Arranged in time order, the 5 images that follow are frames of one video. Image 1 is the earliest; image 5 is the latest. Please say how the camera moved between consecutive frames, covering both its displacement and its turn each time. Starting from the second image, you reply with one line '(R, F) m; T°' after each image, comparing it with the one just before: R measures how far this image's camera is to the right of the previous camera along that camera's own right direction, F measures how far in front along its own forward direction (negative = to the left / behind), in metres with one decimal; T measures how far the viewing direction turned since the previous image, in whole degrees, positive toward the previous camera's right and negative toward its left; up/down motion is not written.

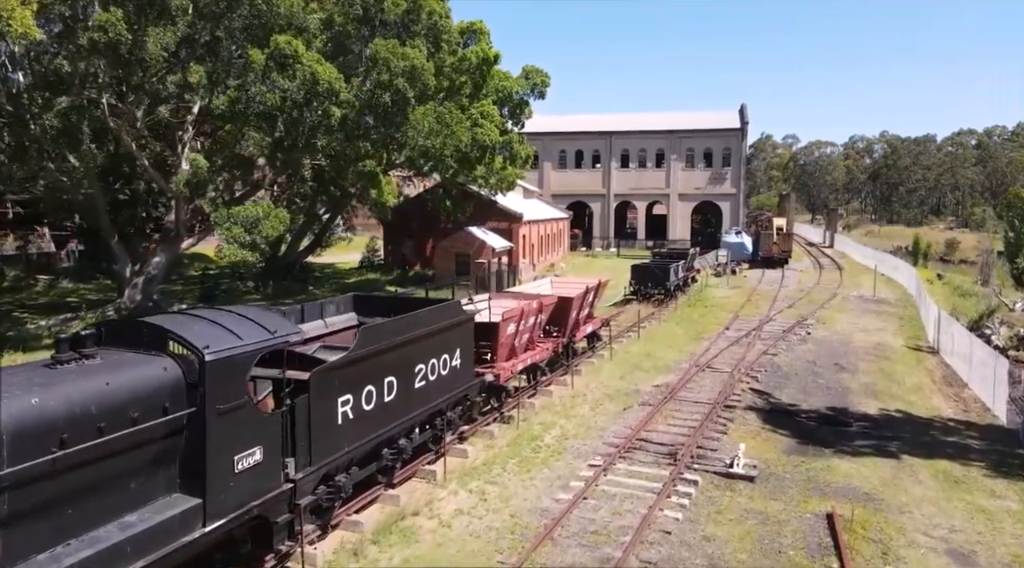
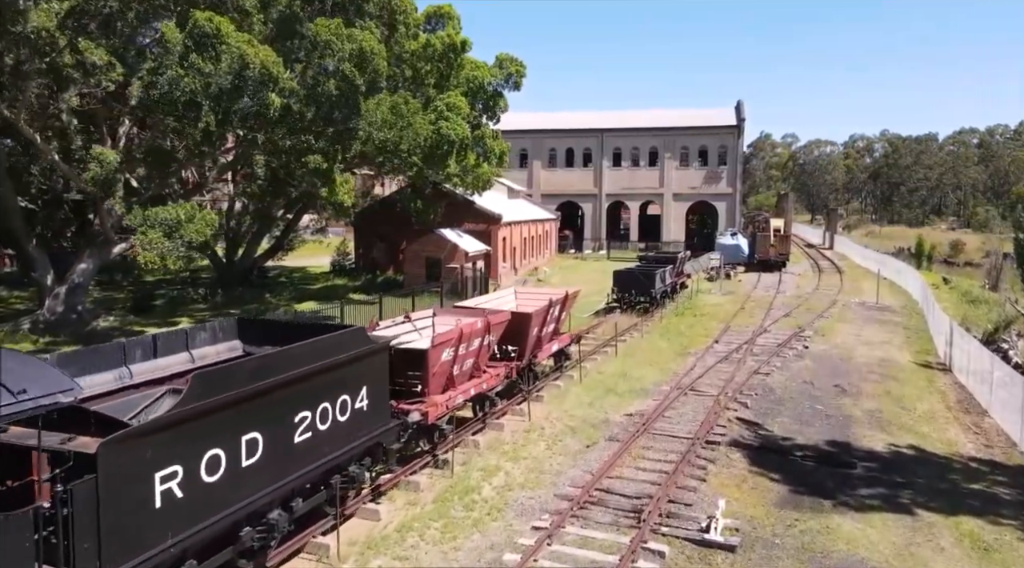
(+1.1, +2.5) m; 0°
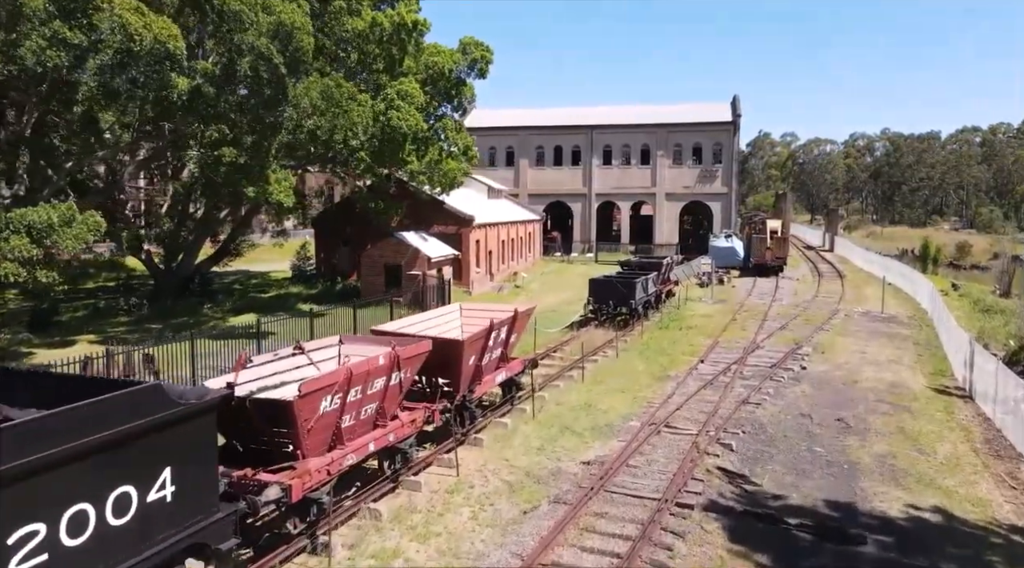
(+1.2, +3.0) m; 0°
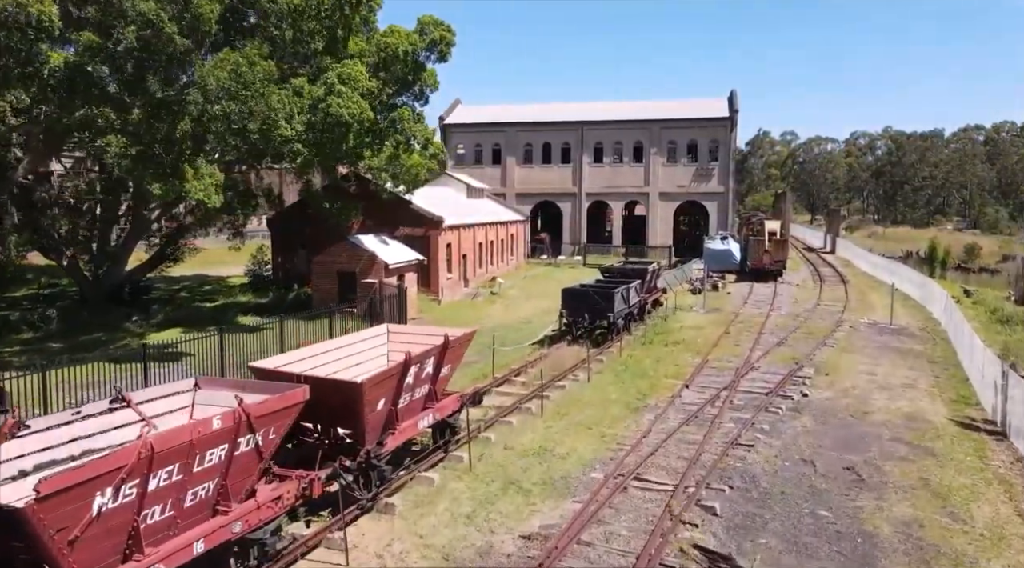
(+1.1, +3.0) m; 0°
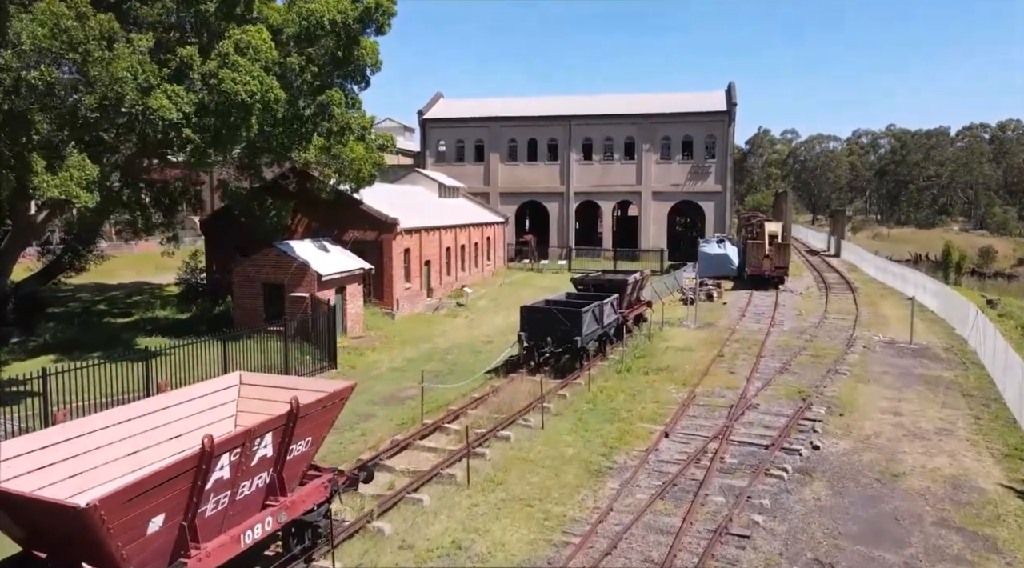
(+1.3, +3.9) m; 0°
